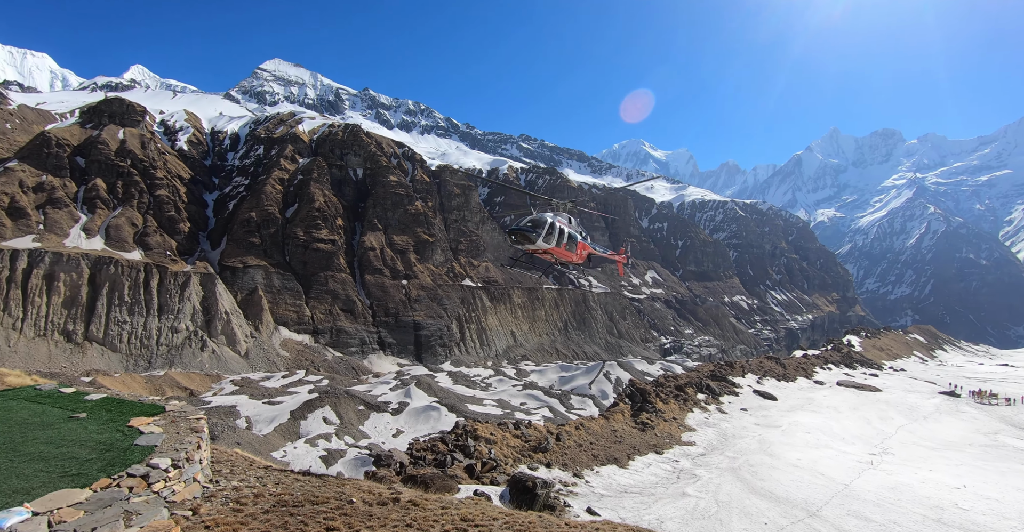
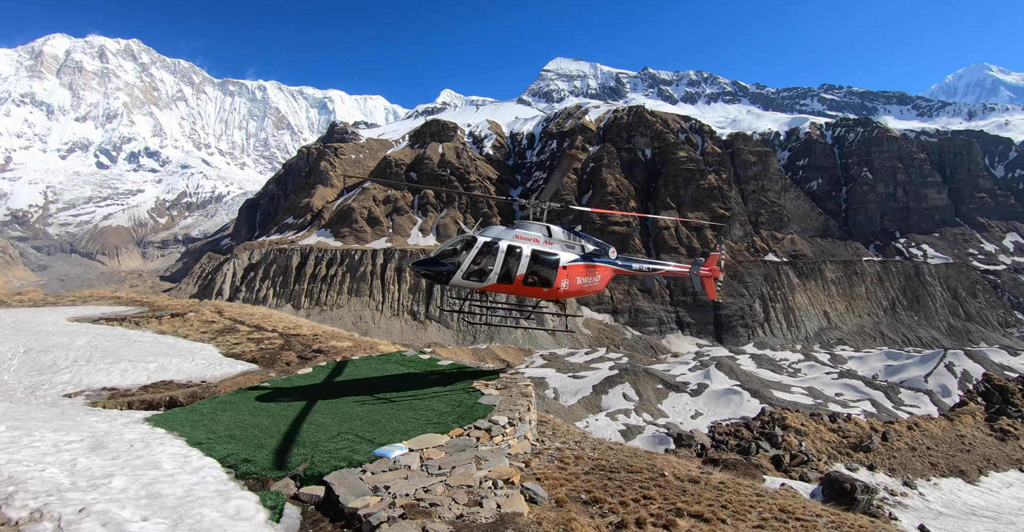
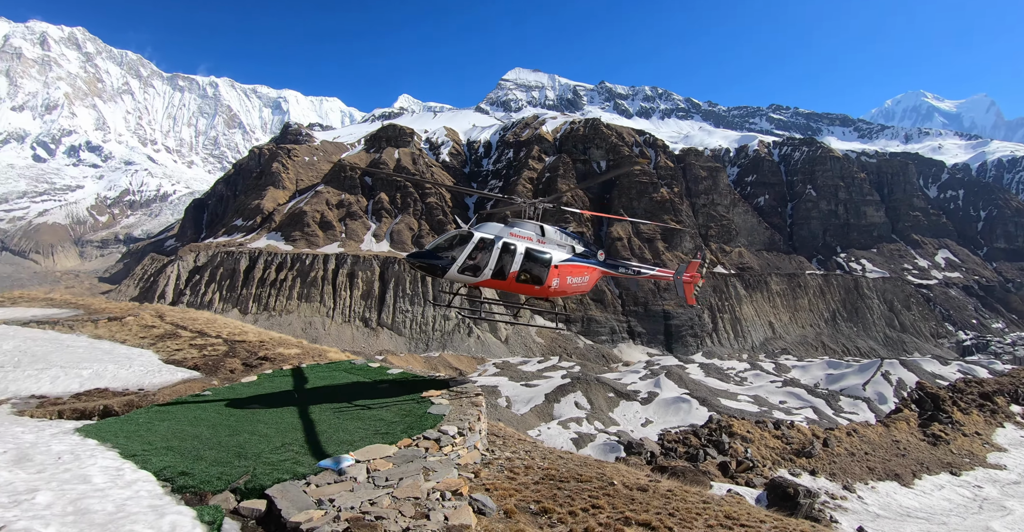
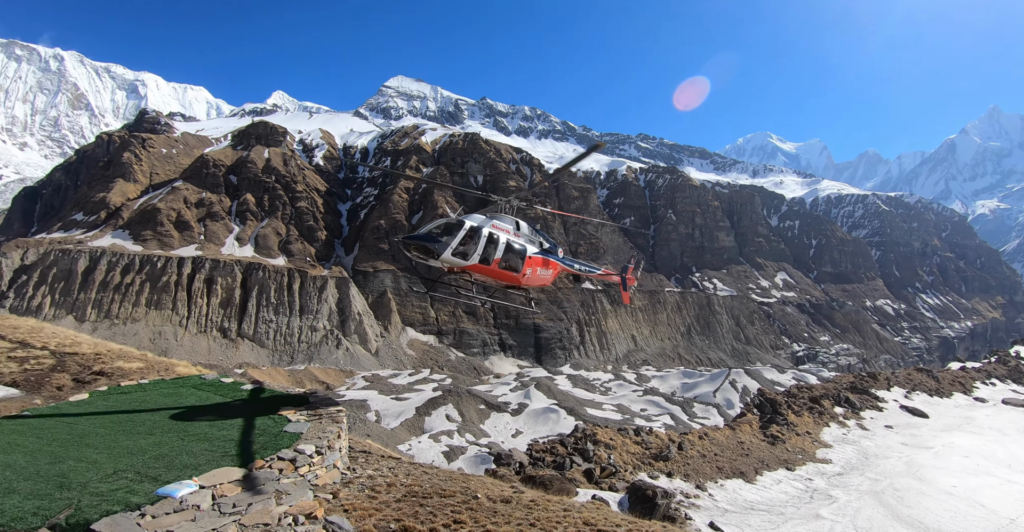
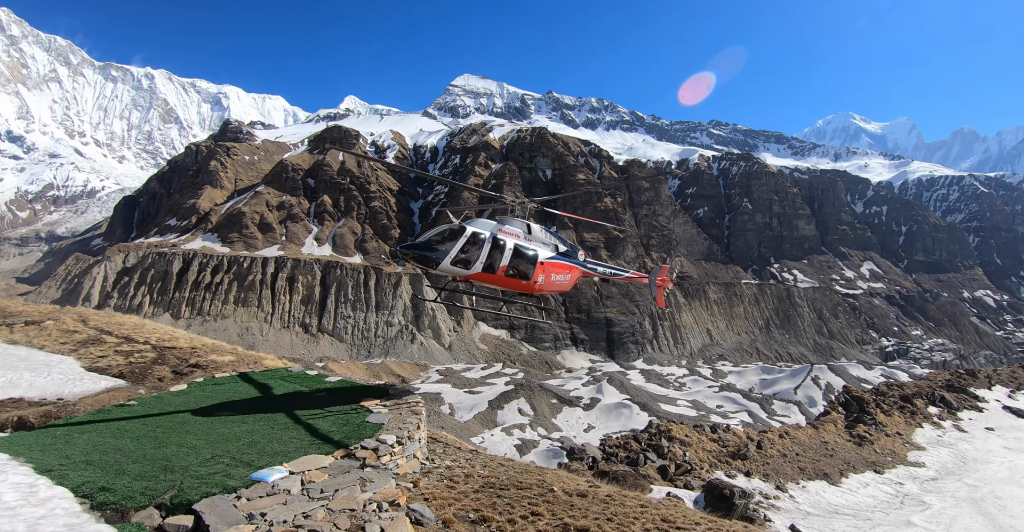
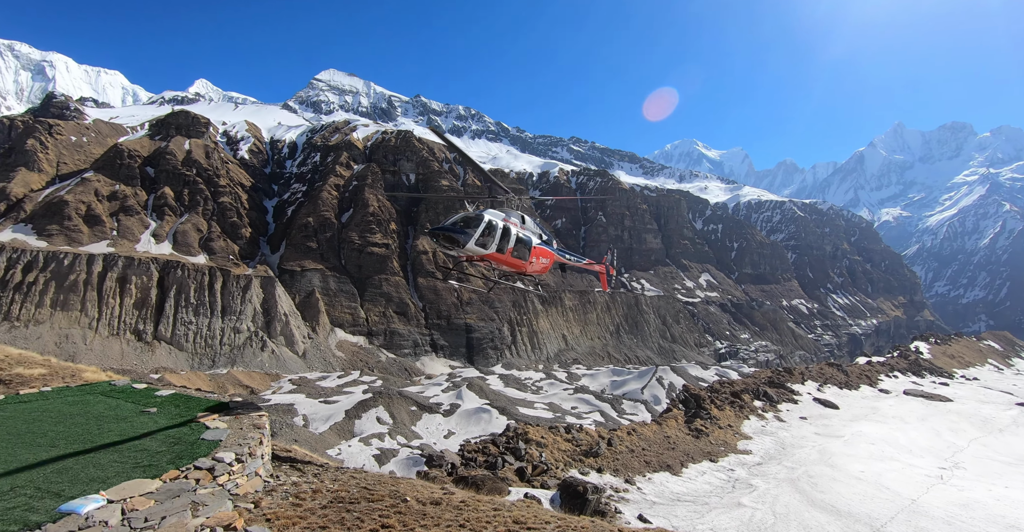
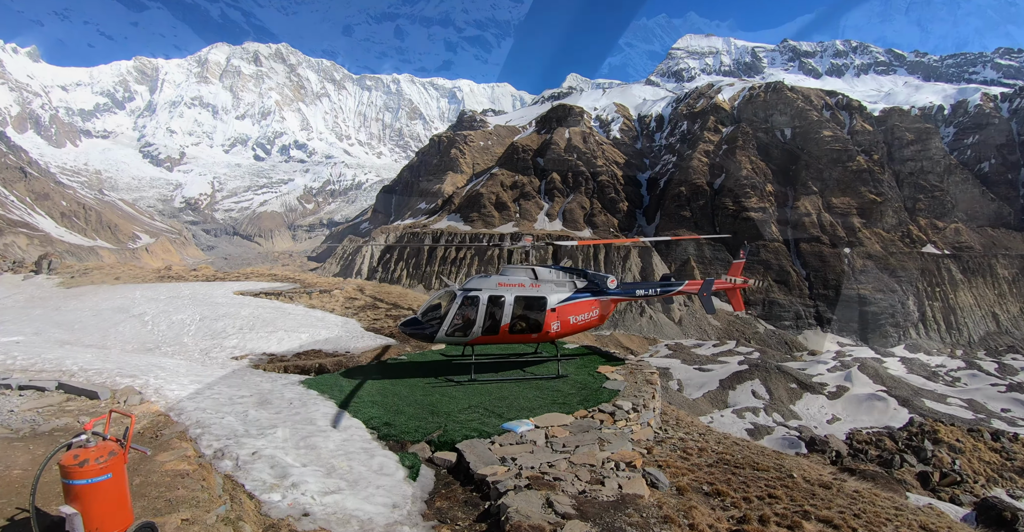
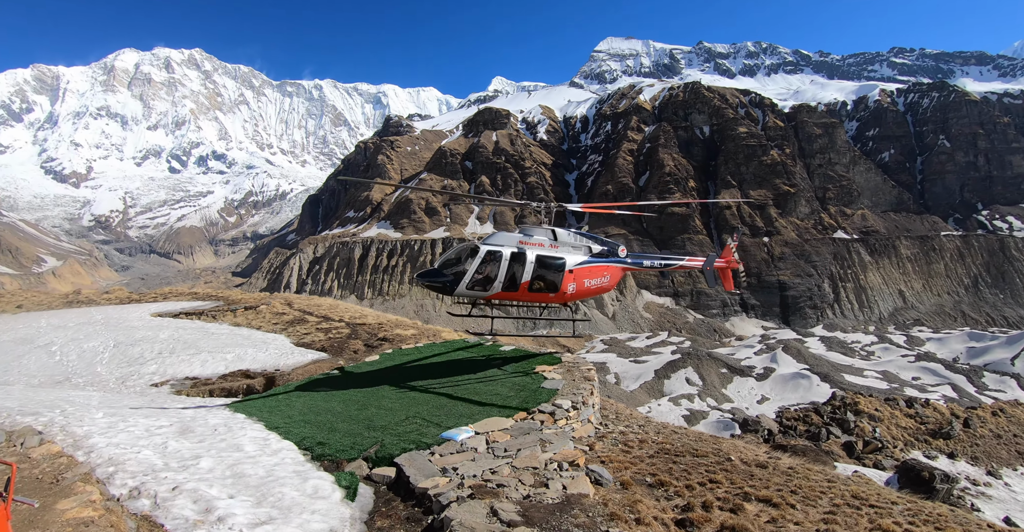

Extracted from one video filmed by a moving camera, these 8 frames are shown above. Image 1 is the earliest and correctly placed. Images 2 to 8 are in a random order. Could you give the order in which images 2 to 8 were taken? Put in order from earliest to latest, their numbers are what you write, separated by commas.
6, 4, 5, 3, 2, 8, 7
